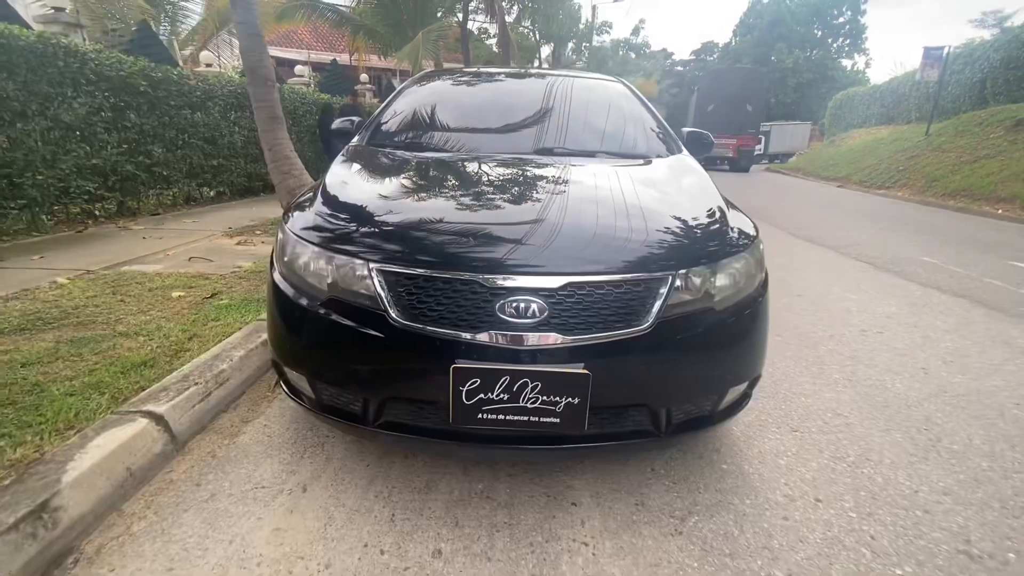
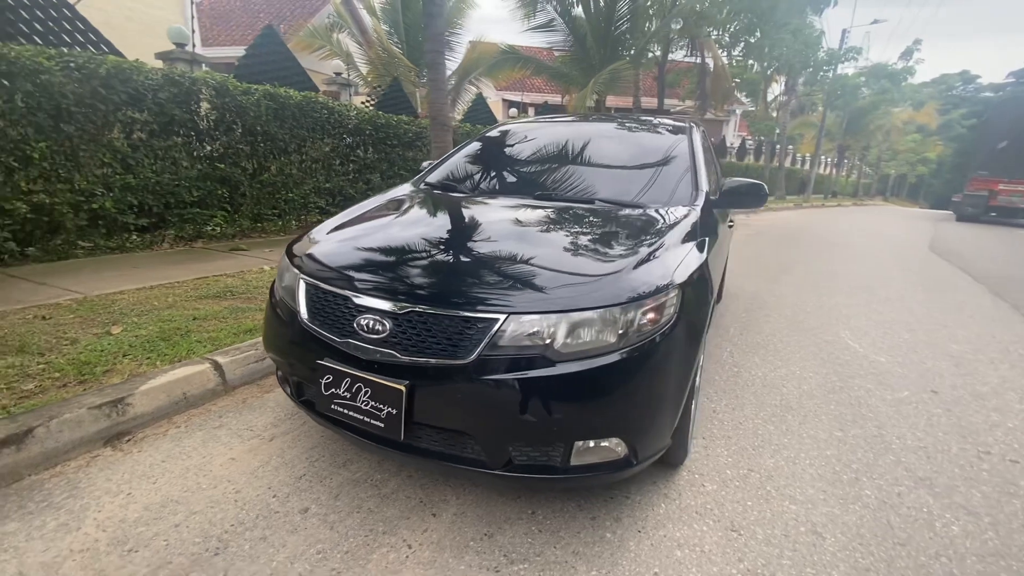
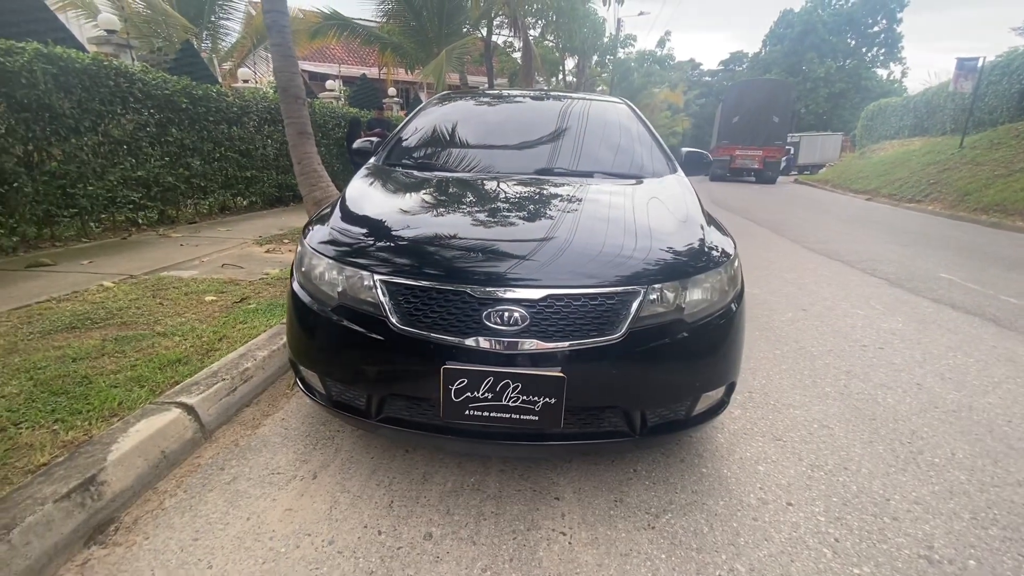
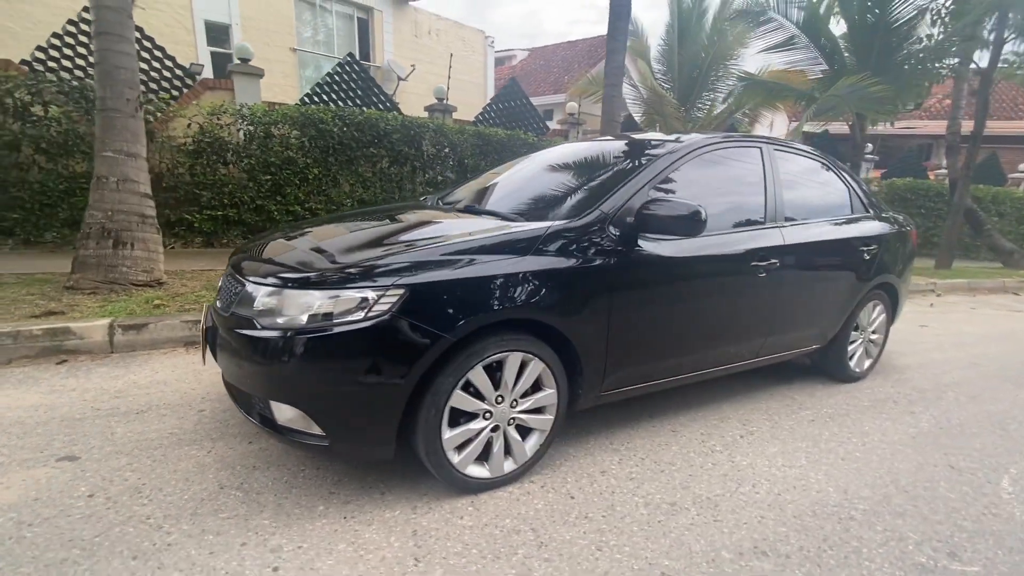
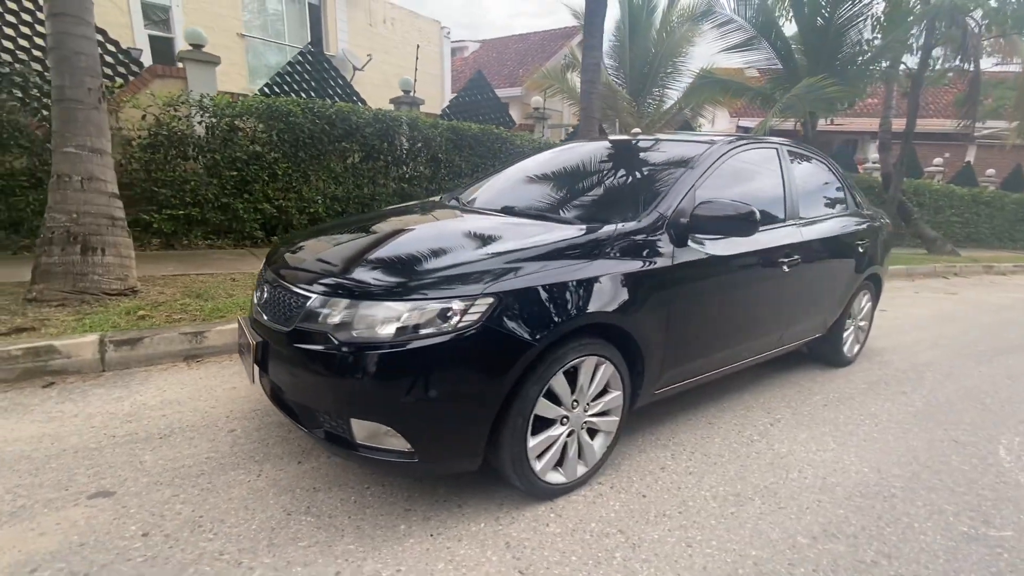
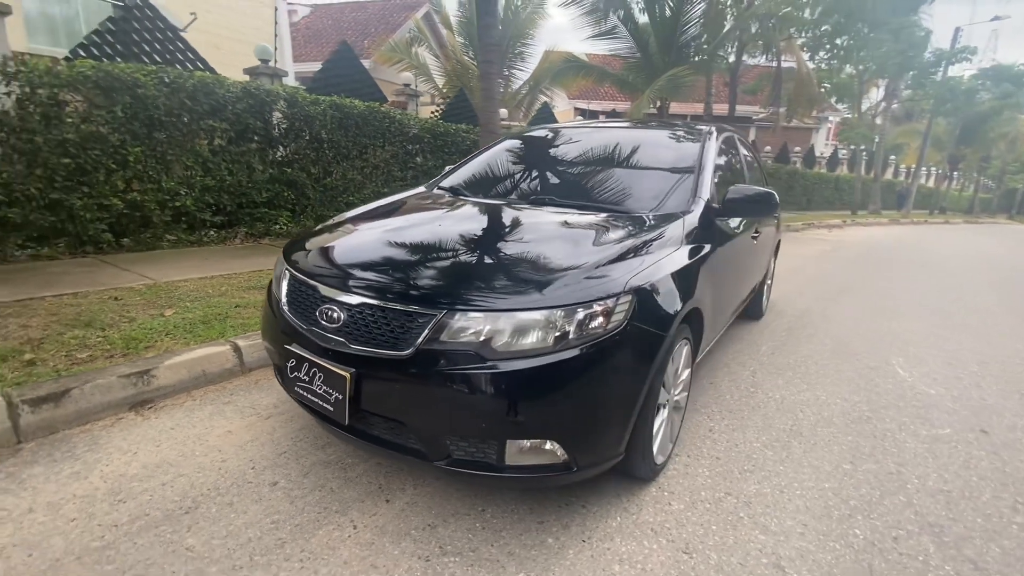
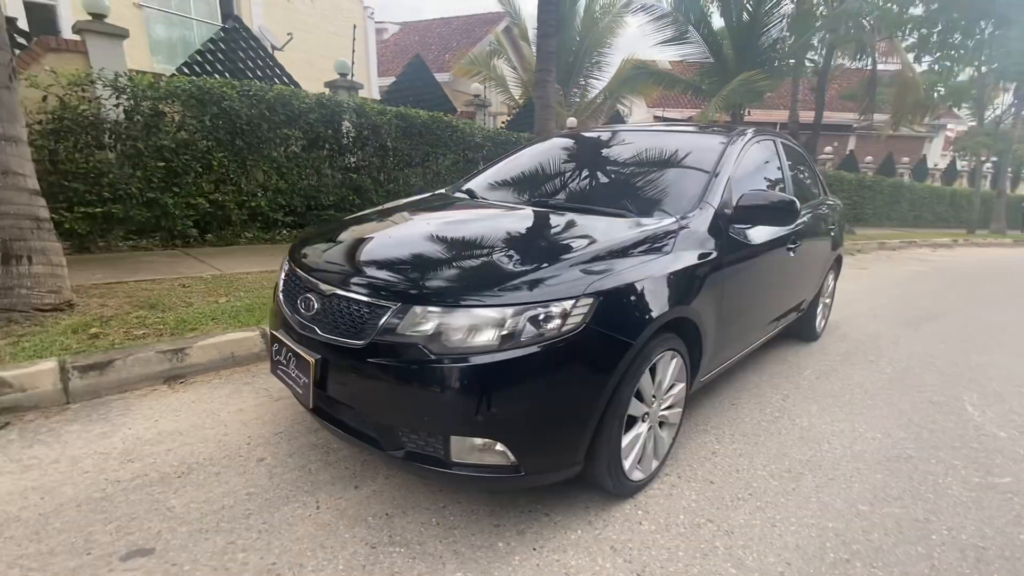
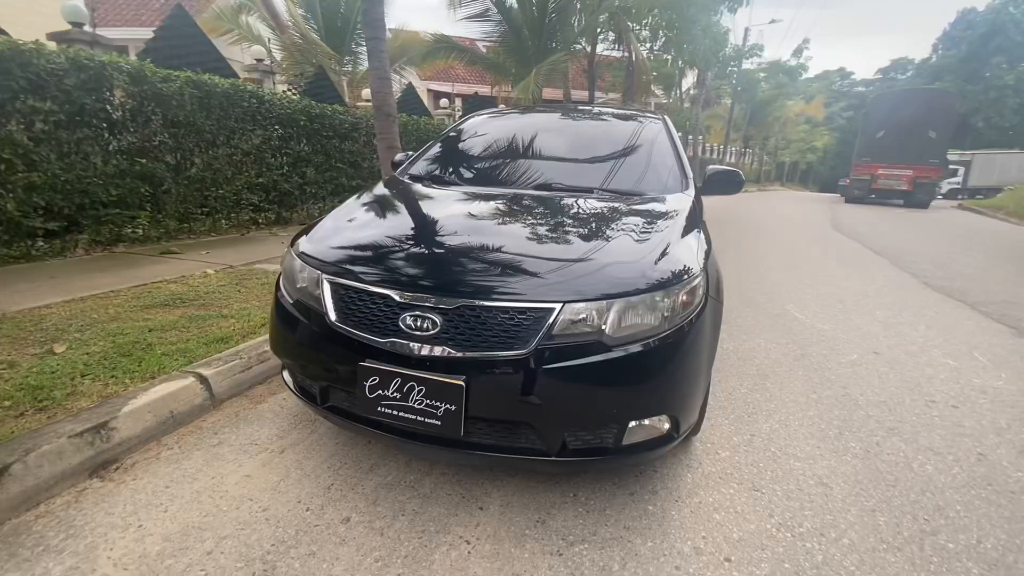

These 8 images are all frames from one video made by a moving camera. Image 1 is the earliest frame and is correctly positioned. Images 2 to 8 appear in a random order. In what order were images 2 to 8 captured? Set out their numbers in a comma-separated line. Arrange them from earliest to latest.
3, 8, 2, 6, 7, 5, 4
